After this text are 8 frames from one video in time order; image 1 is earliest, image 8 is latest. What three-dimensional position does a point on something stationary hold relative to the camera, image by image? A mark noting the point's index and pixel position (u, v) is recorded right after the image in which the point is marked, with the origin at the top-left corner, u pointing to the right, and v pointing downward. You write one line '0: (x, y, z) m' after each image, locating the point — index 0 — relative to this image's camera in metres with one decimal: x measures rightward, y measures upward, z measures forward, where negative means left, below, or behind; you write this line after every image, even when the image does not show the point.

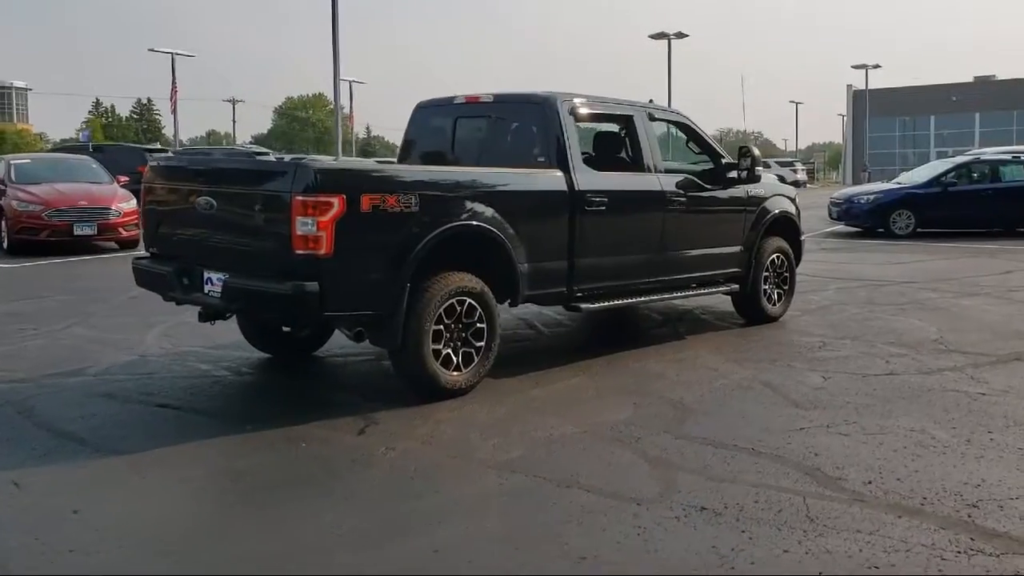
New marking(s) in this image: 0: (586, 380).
0: (+0.5, -0.7, +6.9) m
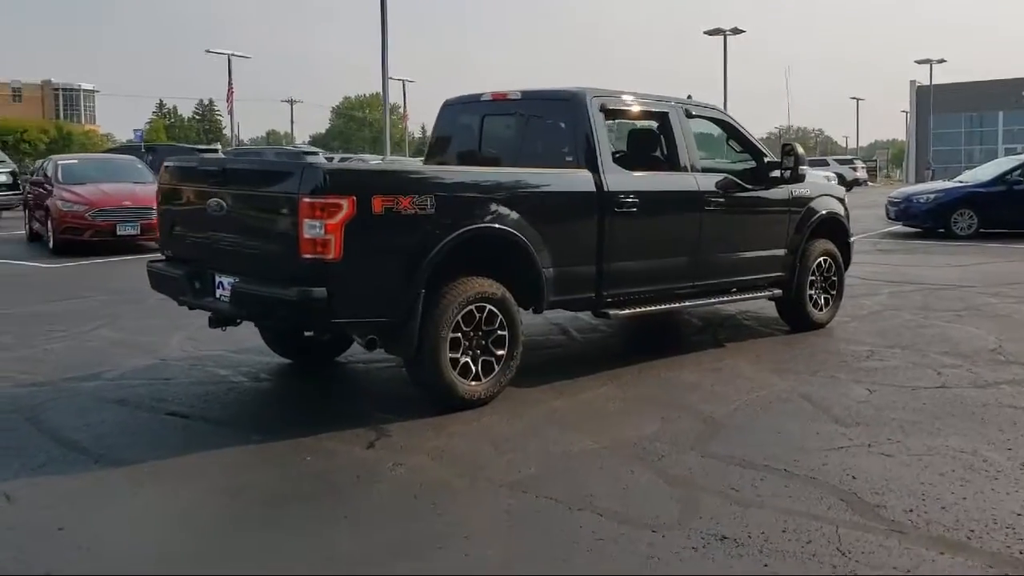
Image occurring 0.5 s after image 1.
0: (+0.7, -0.7, +6.6) m
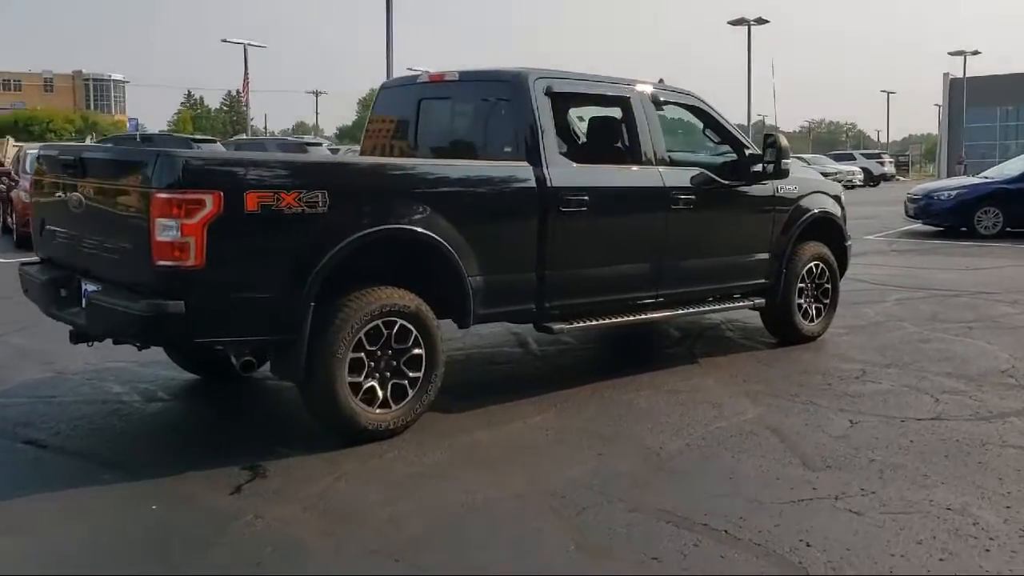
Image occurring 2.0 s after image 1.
0: (+0.2, -0.8, +5.7) m
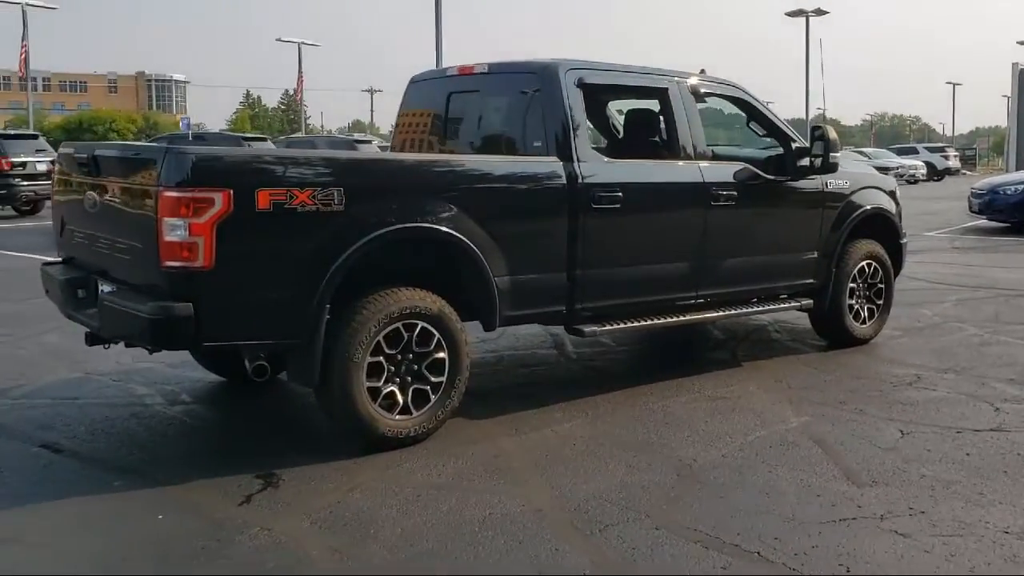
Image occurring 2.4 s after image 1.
0: (+0.4, -0.8, +5.4) m
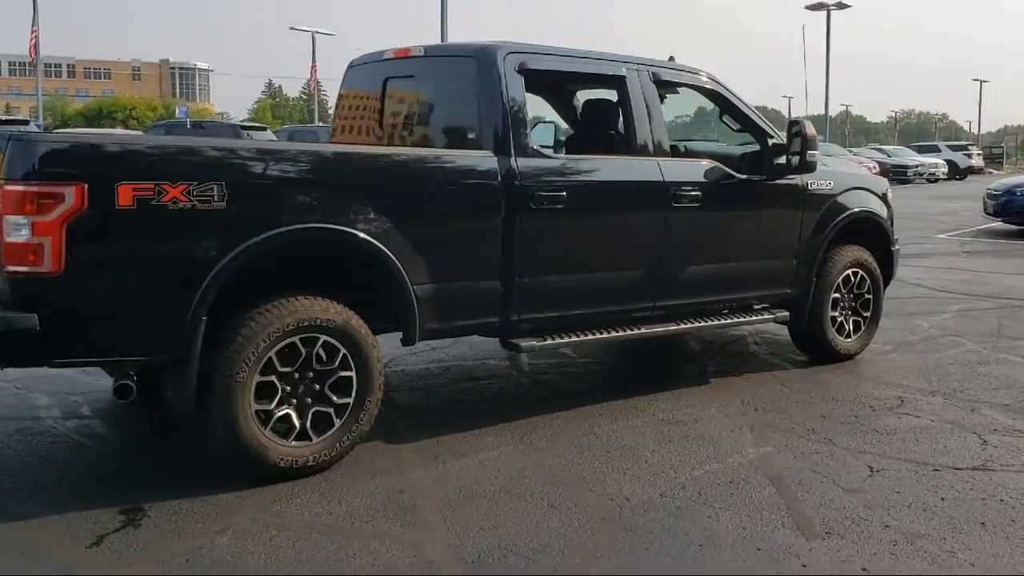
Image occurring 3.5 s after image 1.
0: (0.0, -0.8, +4.8) m
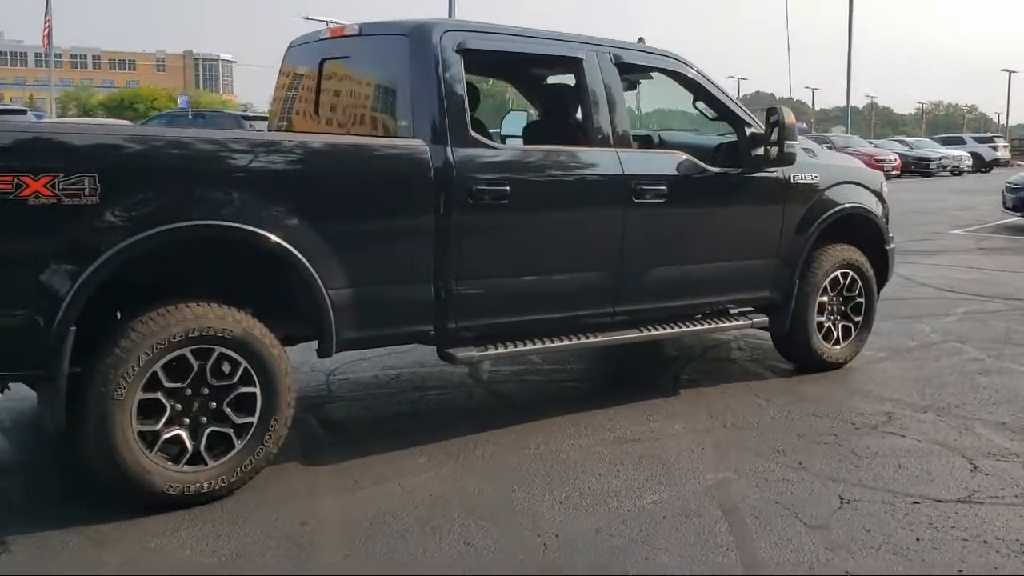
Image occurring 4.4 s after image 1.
0: (-0.3, -0.8, +4.3) m
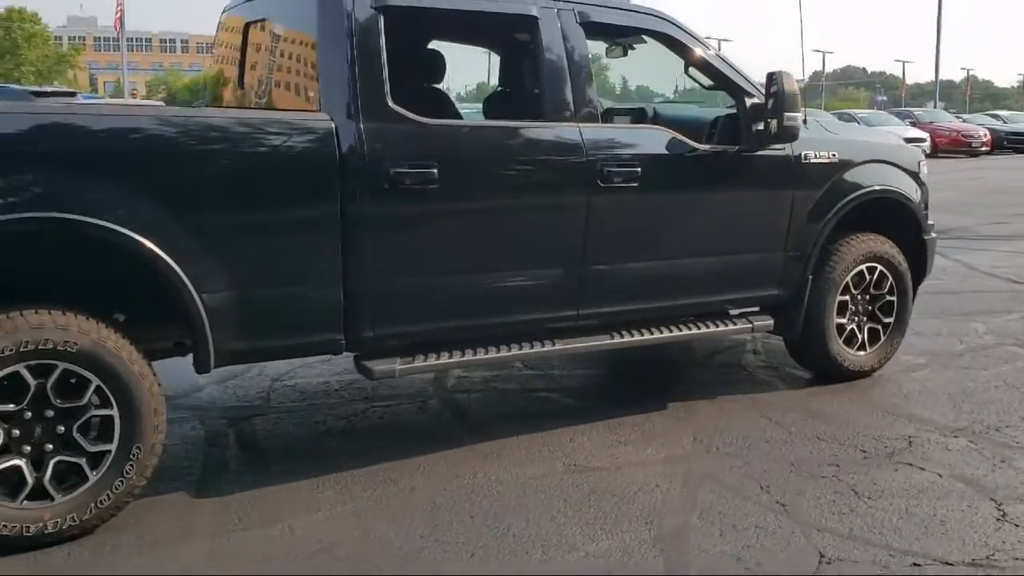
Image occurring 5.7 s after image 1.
0: (-0.6, -0.9, +3.7) m
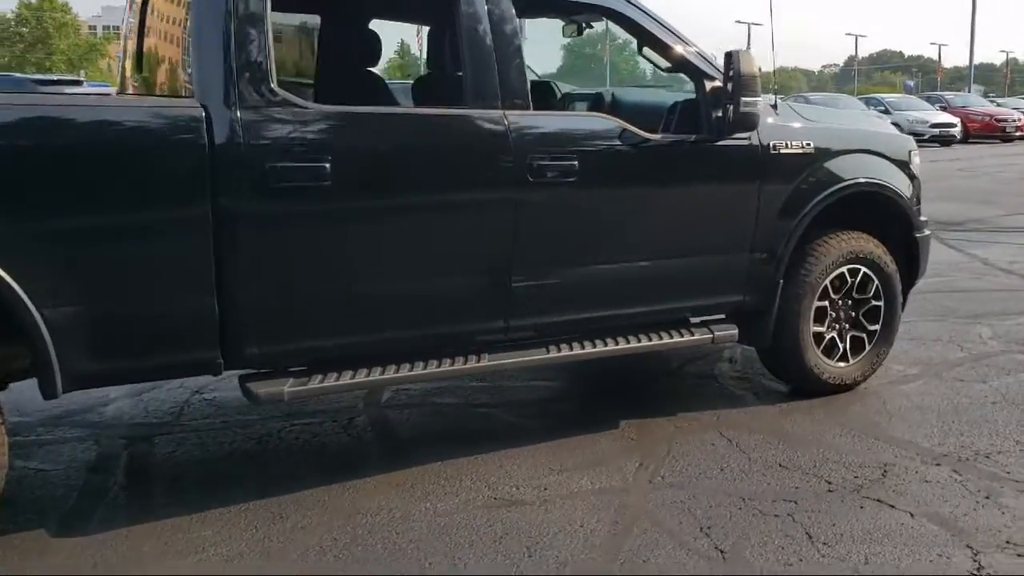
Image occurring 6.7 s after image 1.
0: (-1.0, -0.9, +3.2) m
